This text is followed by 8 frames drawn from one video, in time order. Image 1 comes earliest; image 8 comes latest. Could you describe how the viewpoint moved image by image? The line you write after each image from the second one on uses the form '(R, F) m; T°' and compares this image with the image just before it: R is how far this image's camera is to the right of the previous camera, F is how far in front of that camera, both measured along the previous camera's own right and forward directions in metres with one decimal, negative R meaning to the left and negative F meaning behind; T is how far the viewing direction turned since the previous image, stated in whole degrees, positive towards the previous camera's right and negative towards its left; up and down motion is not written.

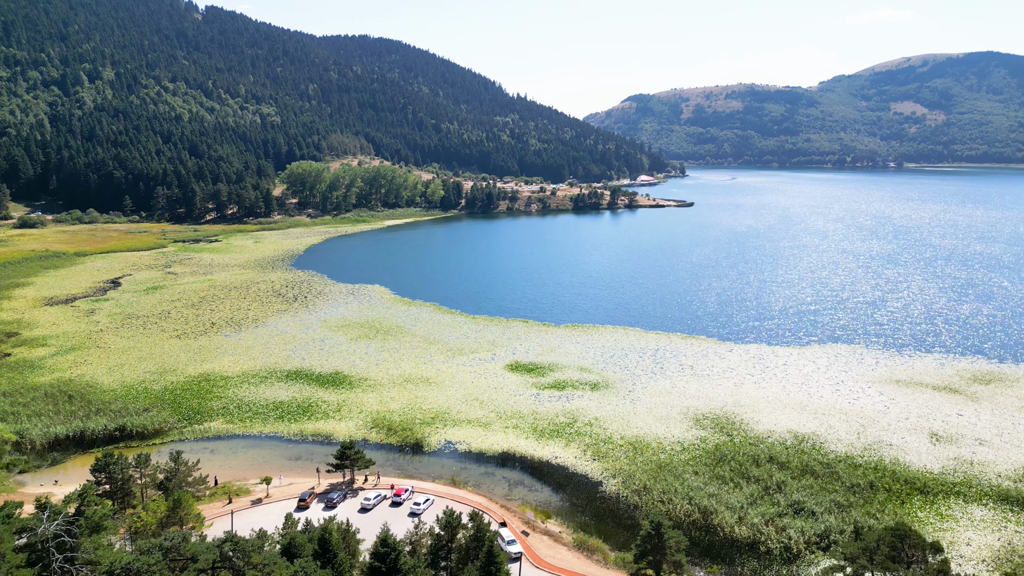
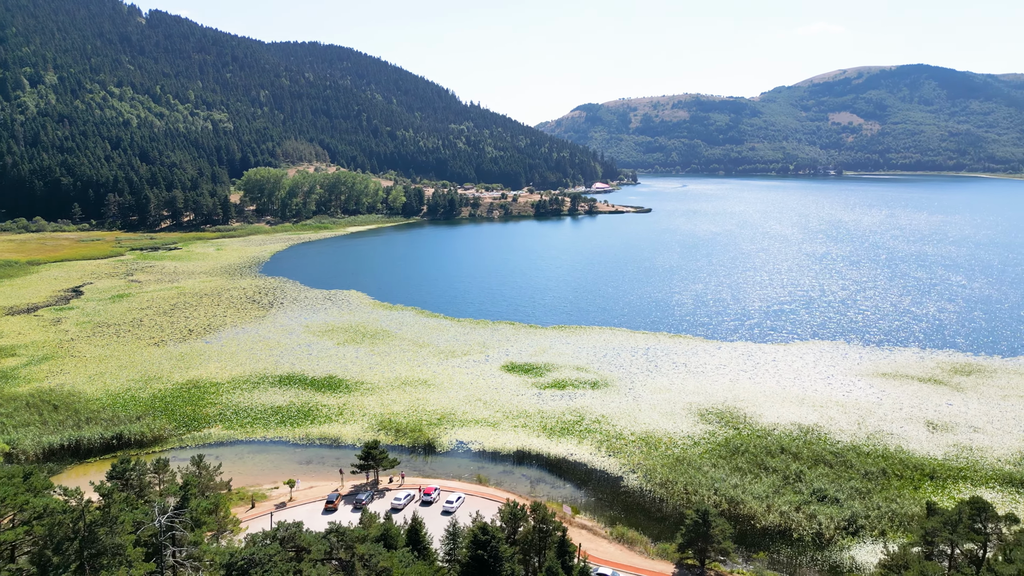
(-2.2, +0.1) m; +3°
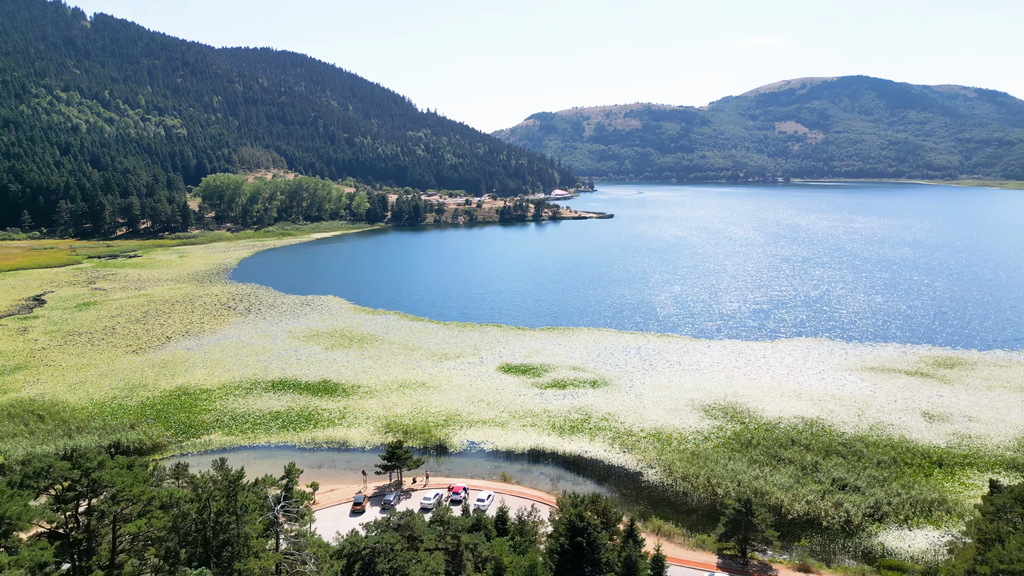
(-2.0, +0.2) m; +3°
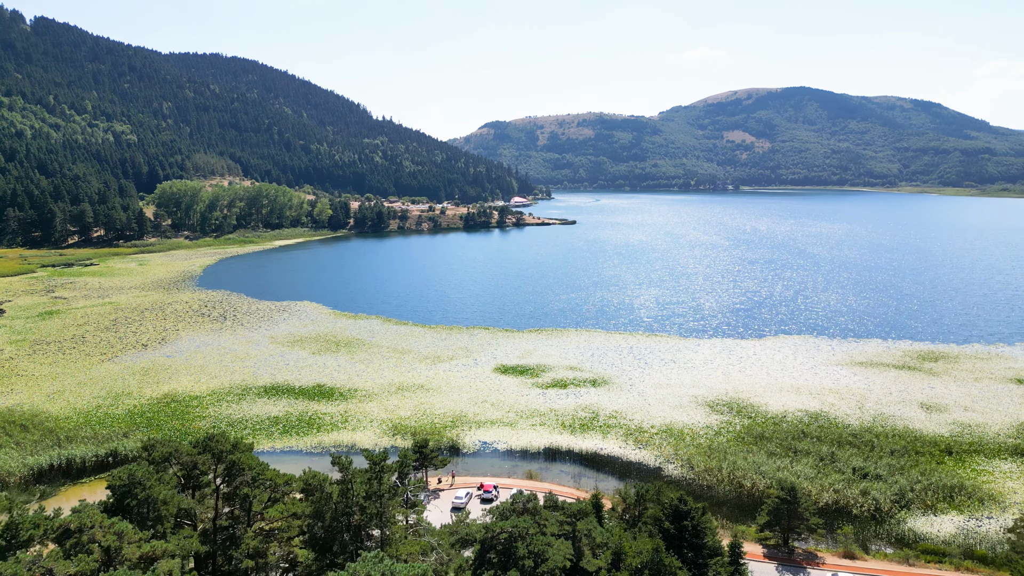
(-2.1, +0.3) m; +3°
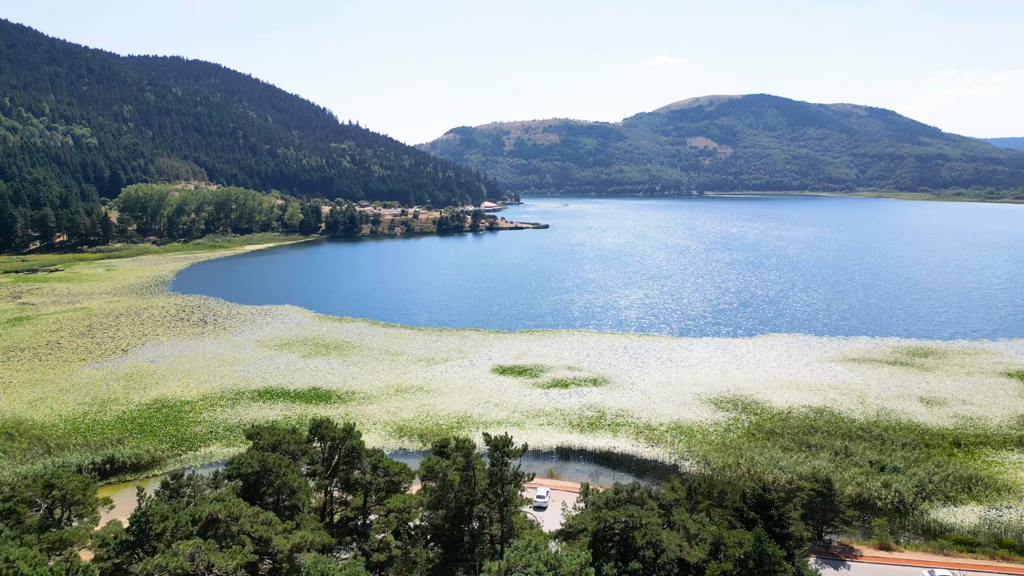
(-1.6, +0.4) m; +2°
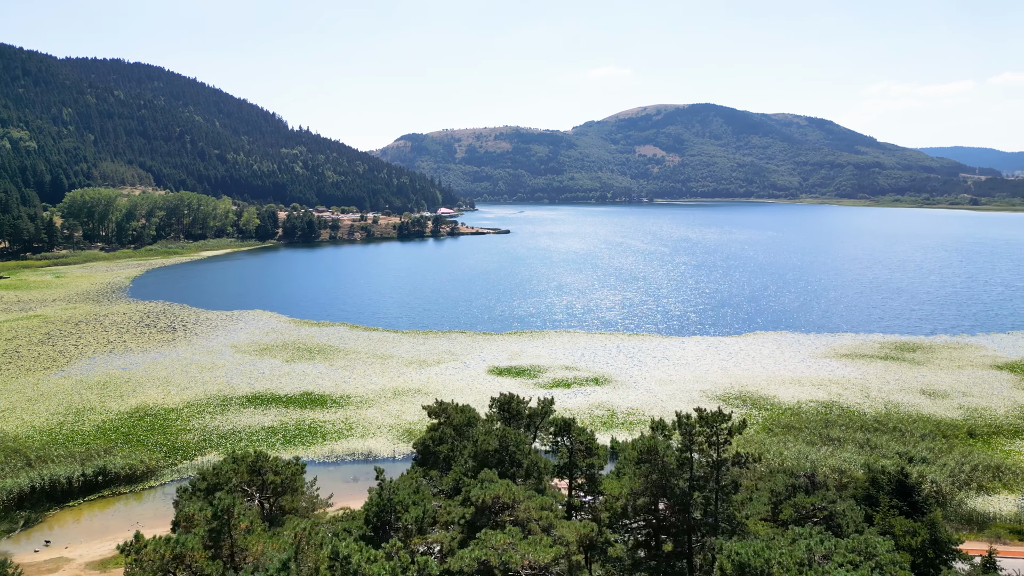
(-2.3, +0.9) m; +3°
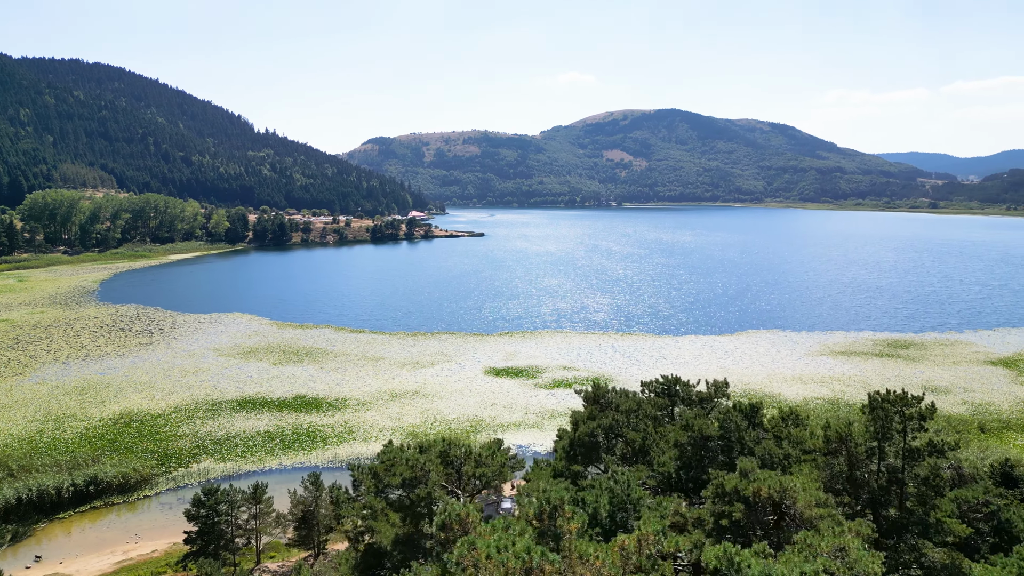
(-1.5, +0.8) m; +2°
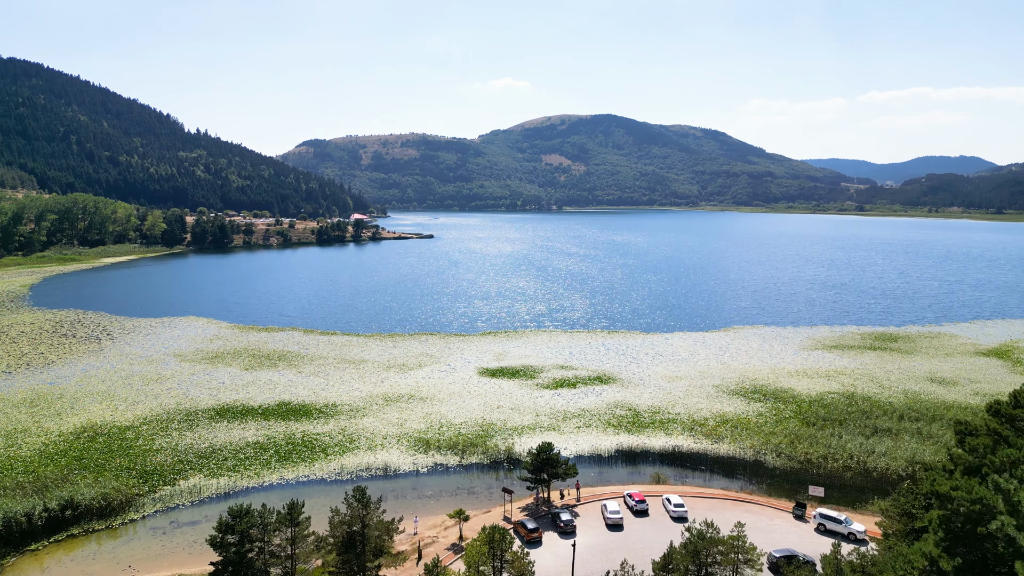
(-2.9, +2.0) m; +4°
